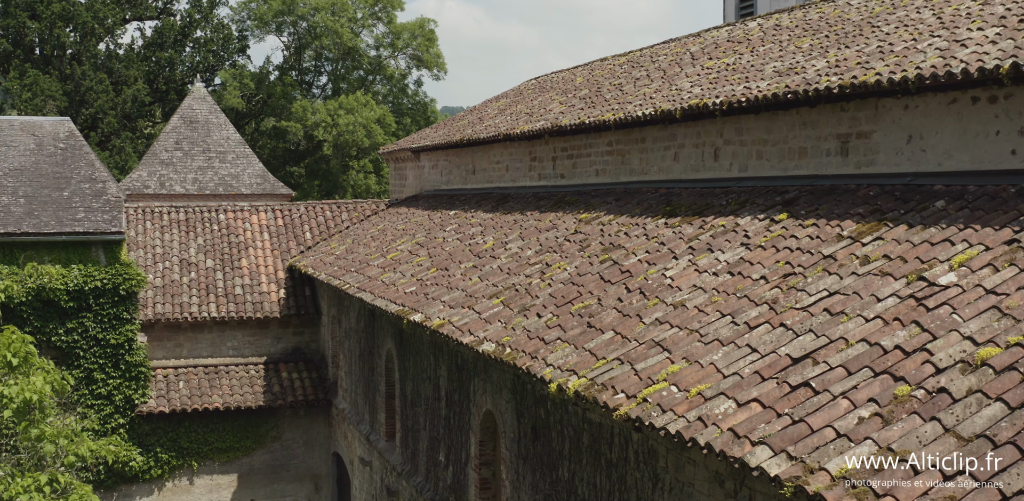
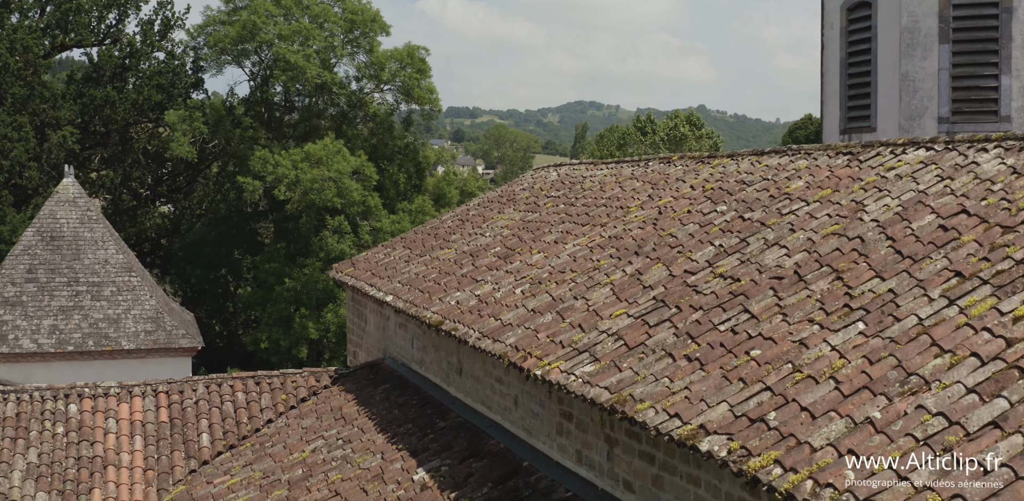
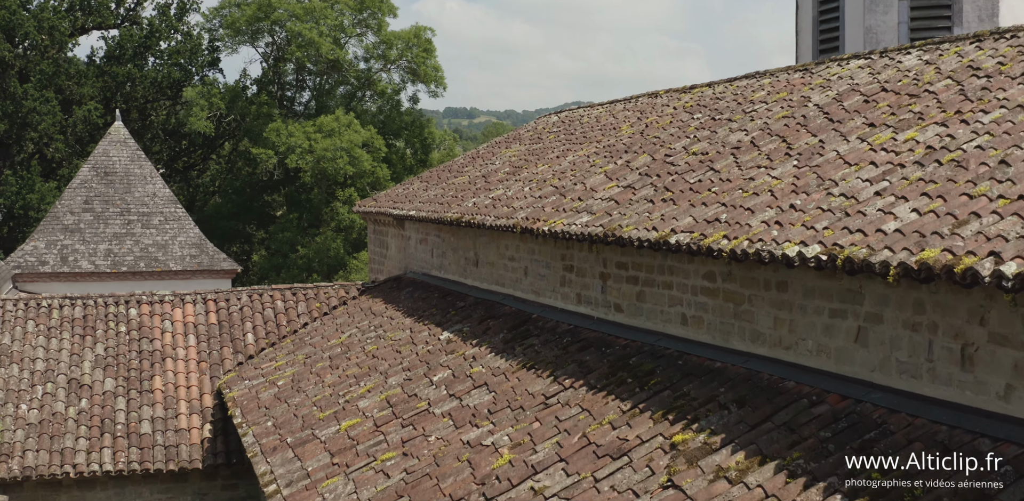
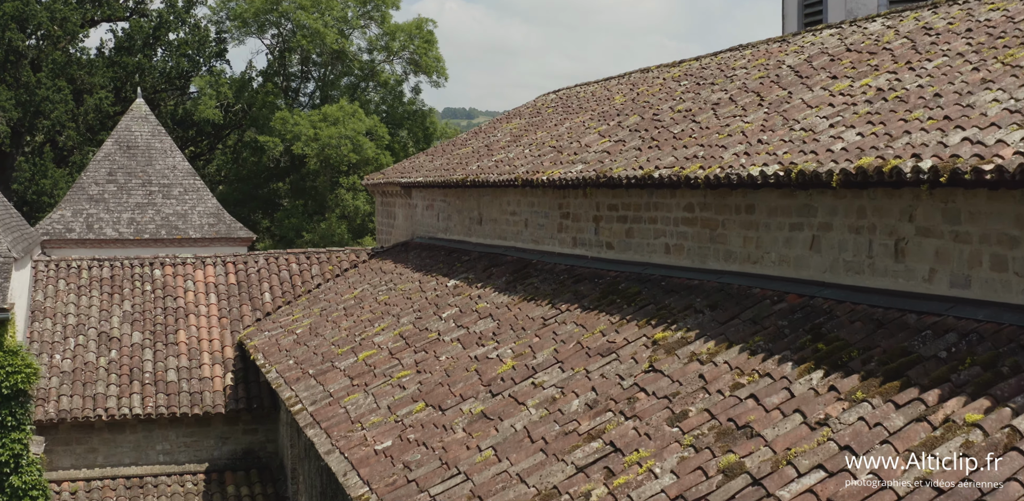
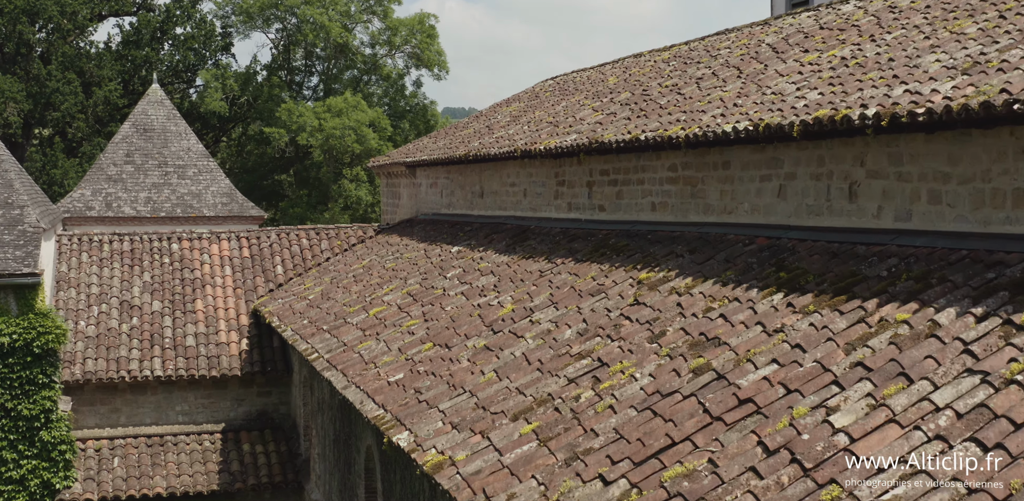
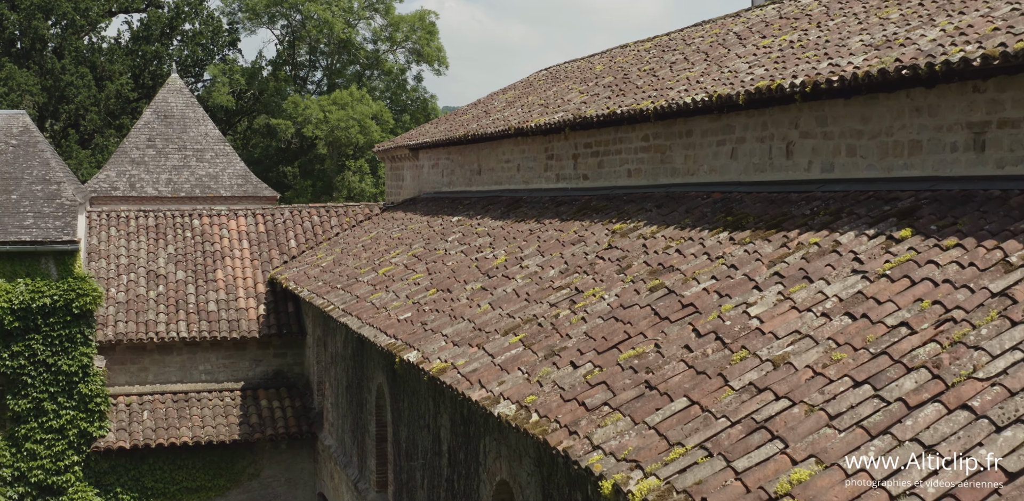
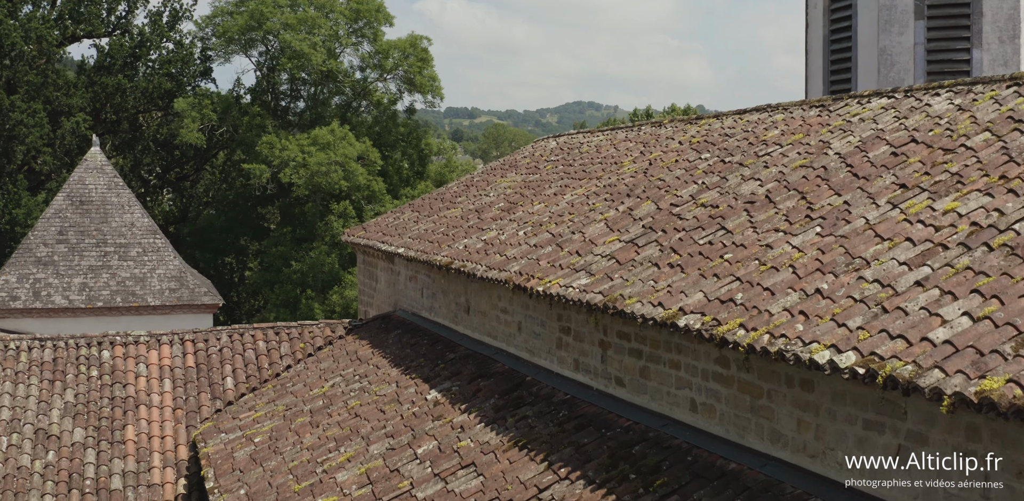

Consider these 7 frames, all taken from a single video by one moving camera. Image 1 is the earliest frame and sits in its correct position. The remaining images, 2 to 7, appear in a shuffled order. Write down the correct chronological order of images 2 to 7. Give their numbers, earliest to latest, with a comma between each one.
6, 5, 4, 3, 7, 2
